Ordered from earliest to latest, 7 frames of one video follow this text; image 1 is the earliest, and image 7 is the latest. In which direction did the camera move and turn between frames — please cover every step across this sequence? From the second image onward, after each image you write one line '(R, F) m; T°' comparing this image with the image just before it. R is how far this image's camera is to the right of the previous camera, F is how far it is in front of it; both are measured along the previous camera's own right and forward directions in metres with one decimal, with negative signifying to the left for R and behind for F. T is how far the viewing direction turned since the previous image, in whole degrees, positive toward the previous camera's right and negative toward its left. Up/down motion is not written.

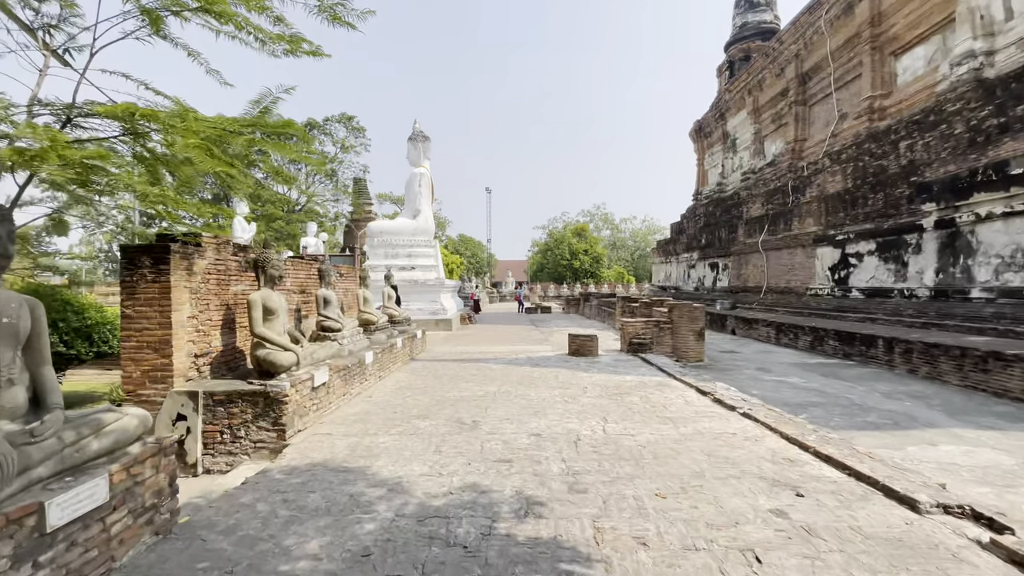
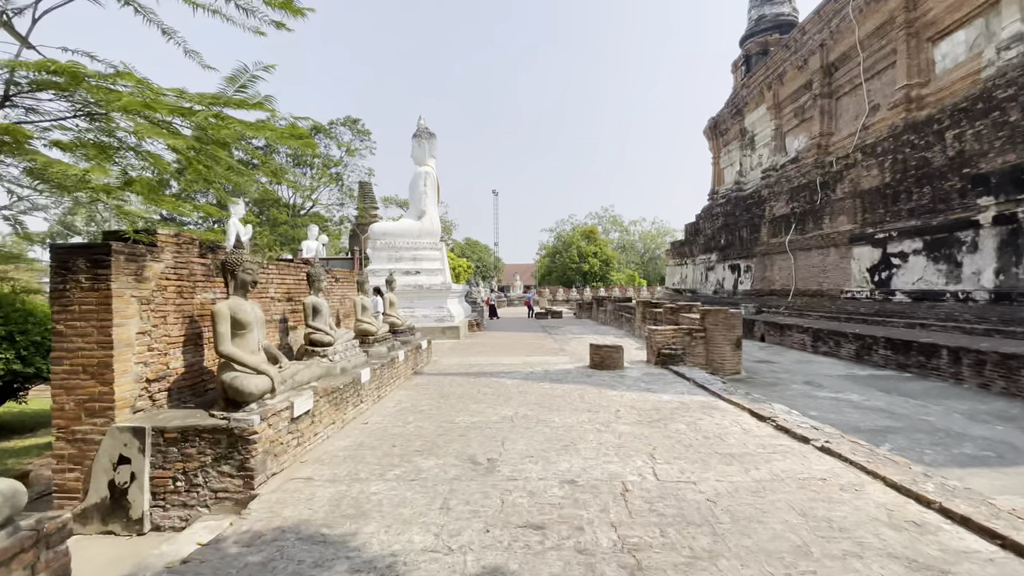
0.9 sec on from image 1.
(-0.1, +0.9) m; -1°
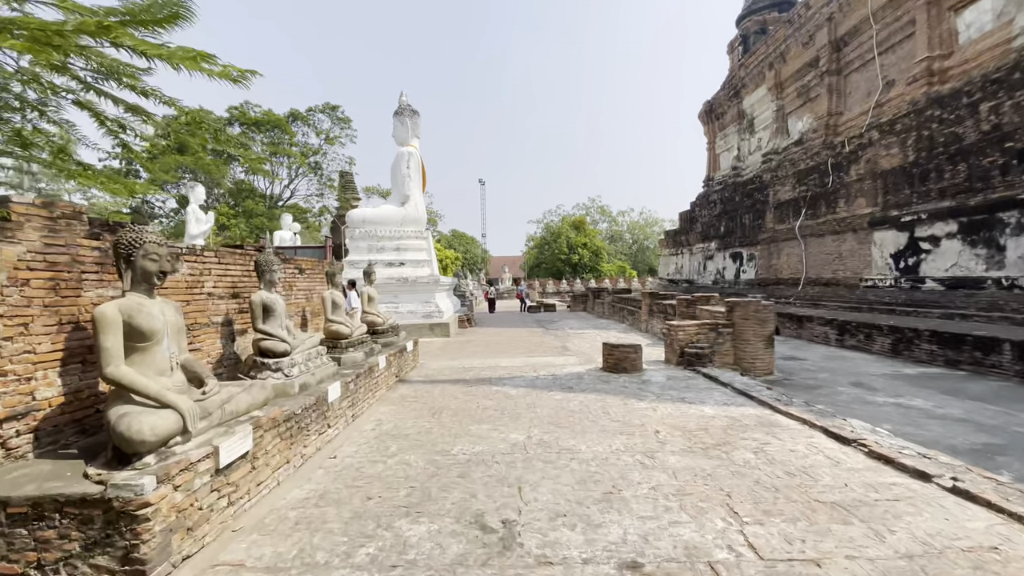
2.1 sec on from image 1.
(-0.2, +1.2) m; +2°
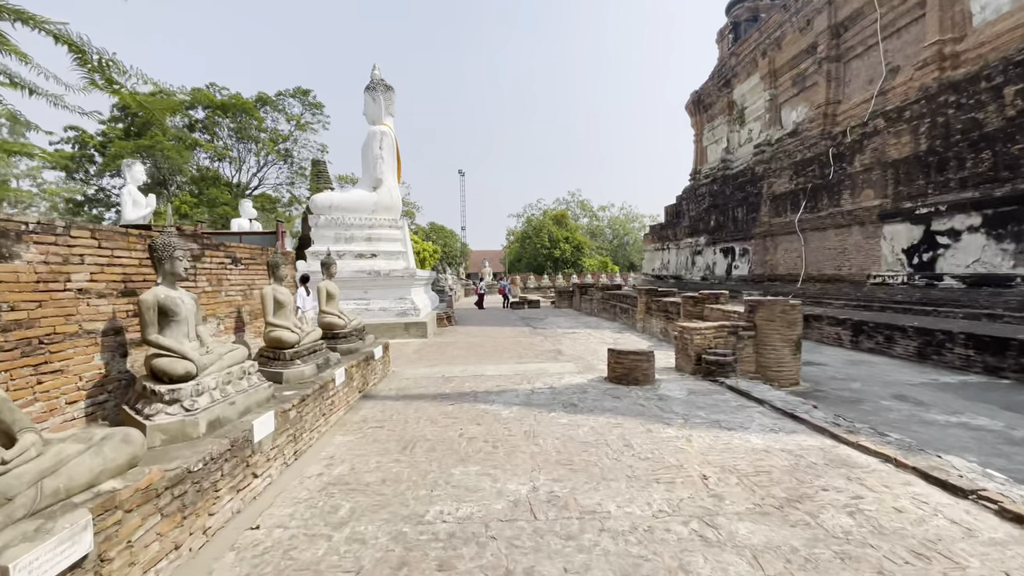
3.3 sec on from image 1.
(-0.1, +1.1) m; +3°
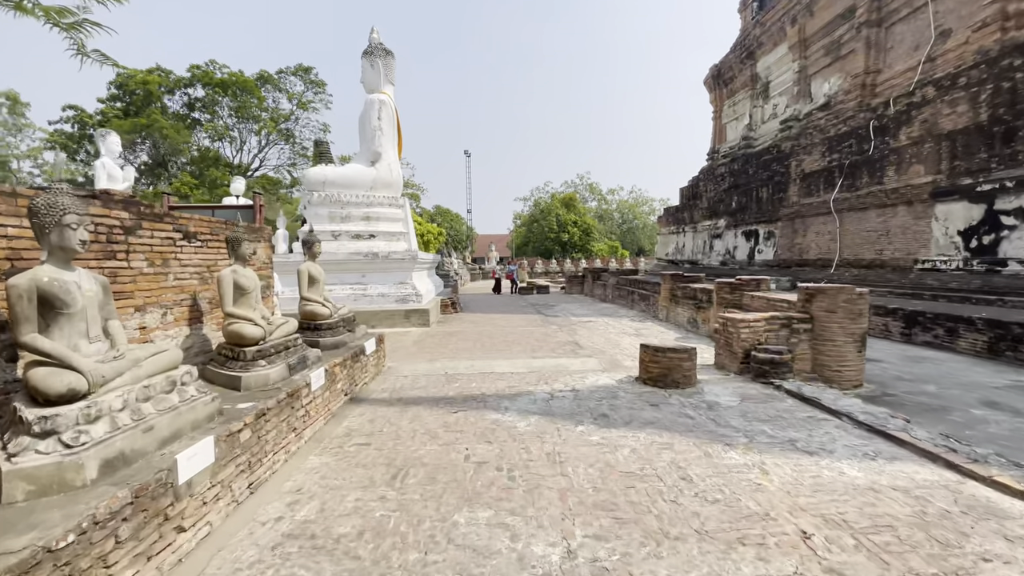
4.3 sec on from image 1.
(-0.1, +0.9) m; -1°
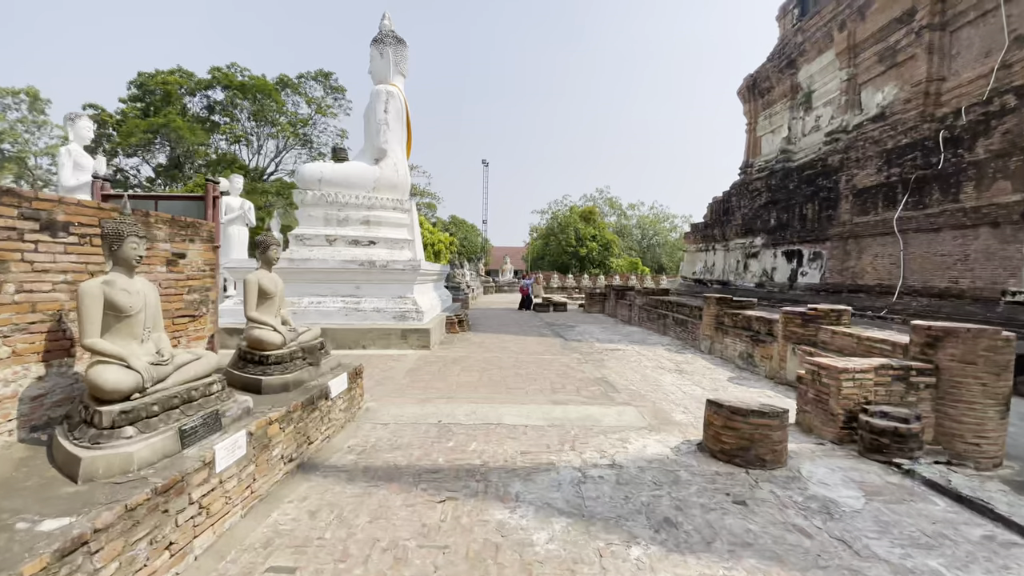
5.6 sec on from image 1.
(0.0, +1.3) m; -2°
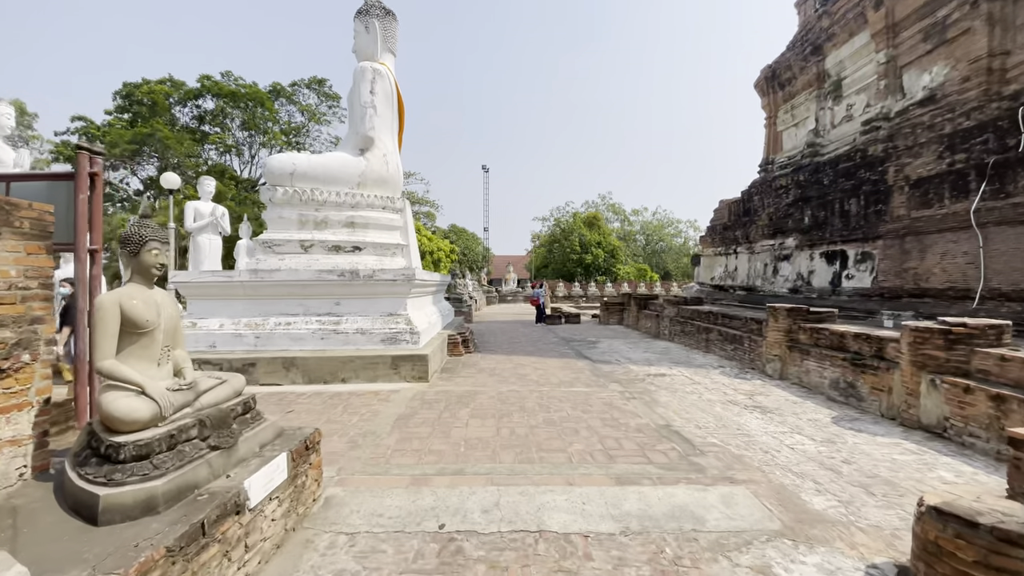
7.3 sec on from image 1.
(-0.2, +1.6) m; 0°
